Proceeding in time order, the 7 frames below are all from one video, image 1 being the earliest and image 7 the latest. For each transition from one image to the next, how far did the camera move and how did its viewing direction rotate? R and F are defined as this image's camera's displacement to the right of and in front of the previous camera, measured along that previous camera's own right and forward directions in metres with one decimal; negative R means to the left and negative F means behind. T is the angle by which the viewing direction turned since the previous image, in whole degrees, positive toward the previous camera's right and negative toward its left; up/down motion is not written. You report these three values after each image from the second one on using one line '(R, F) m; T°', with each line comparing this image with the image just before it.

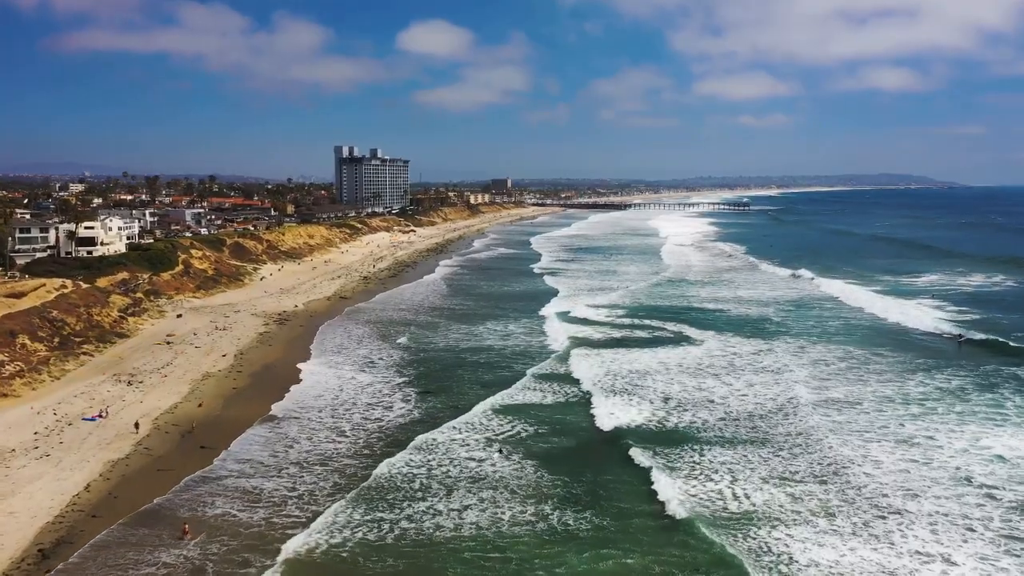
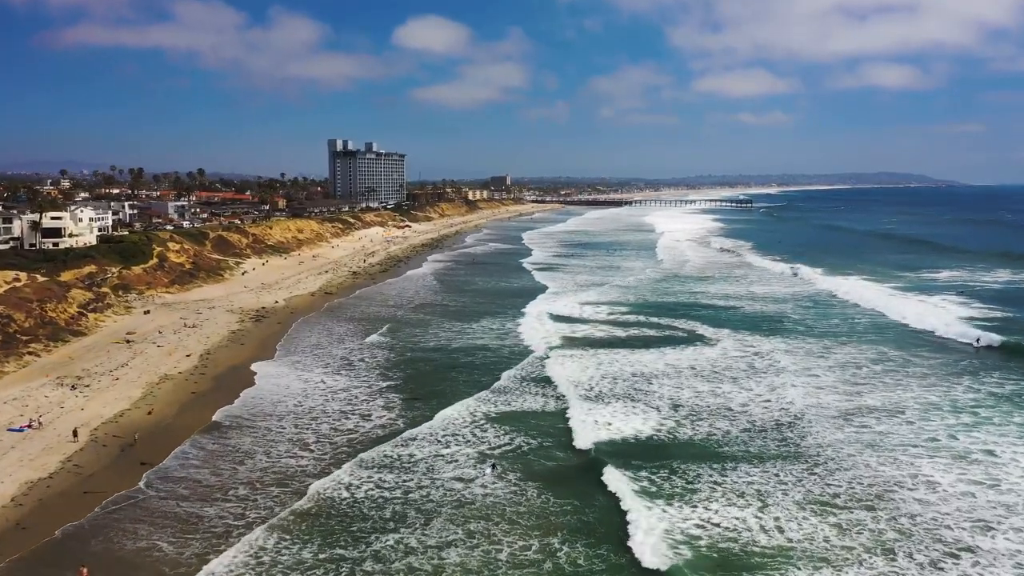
(+0.1, +2.2) m; 0°
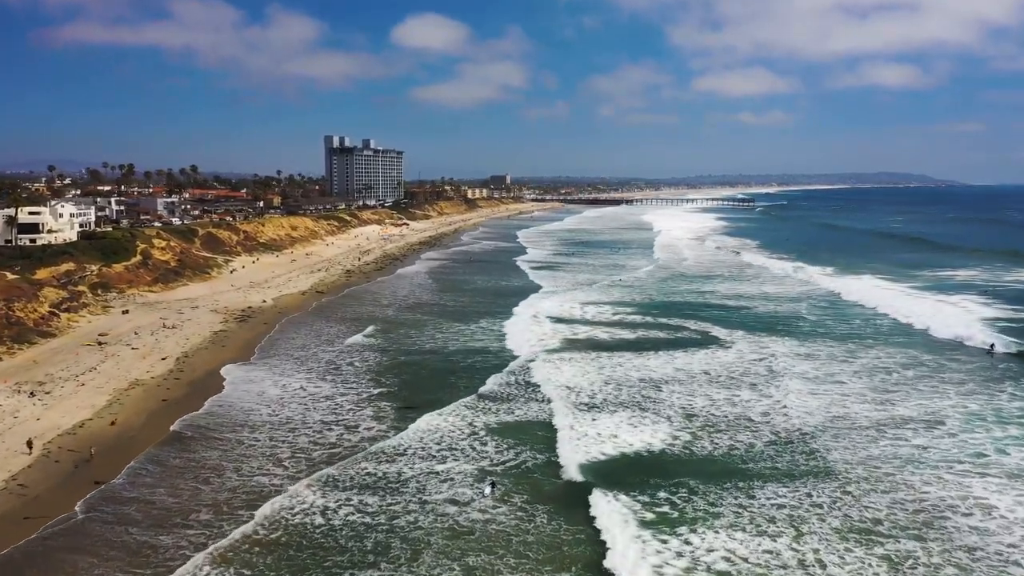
(0.0, +1.5) m; 0°
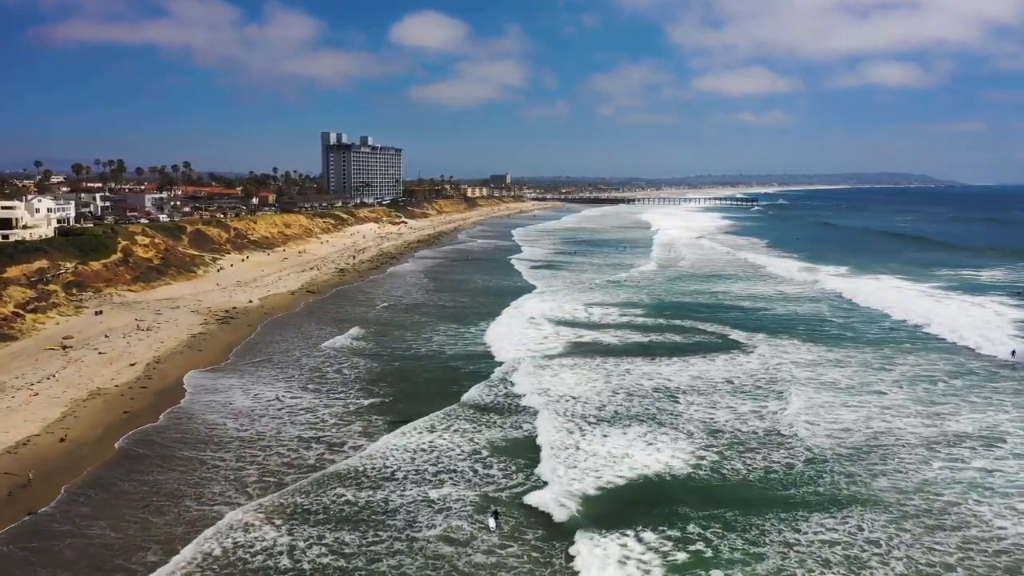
(-0.1, +1.7) m; 0°
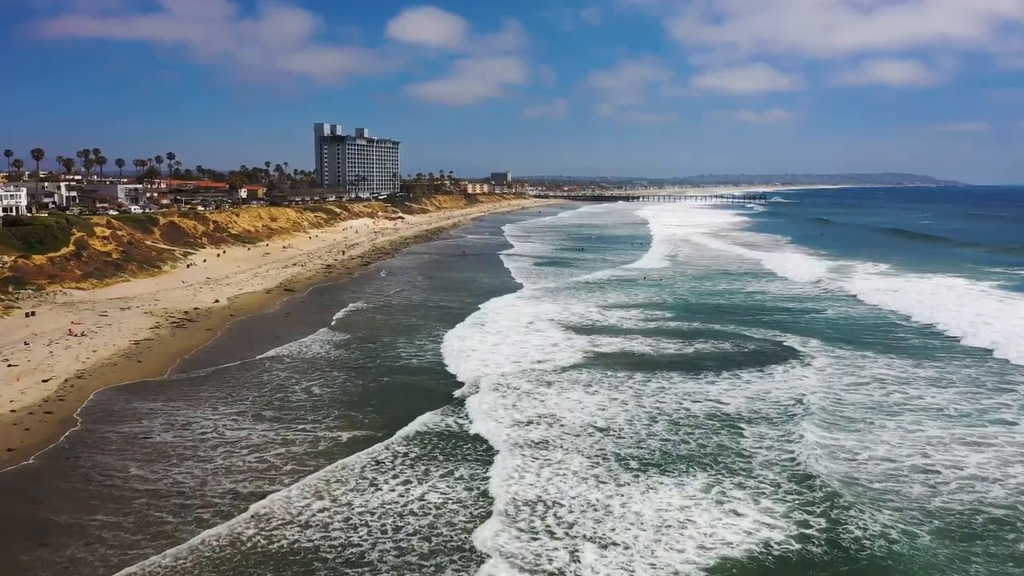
(-0.3, +3.7) m; 0°
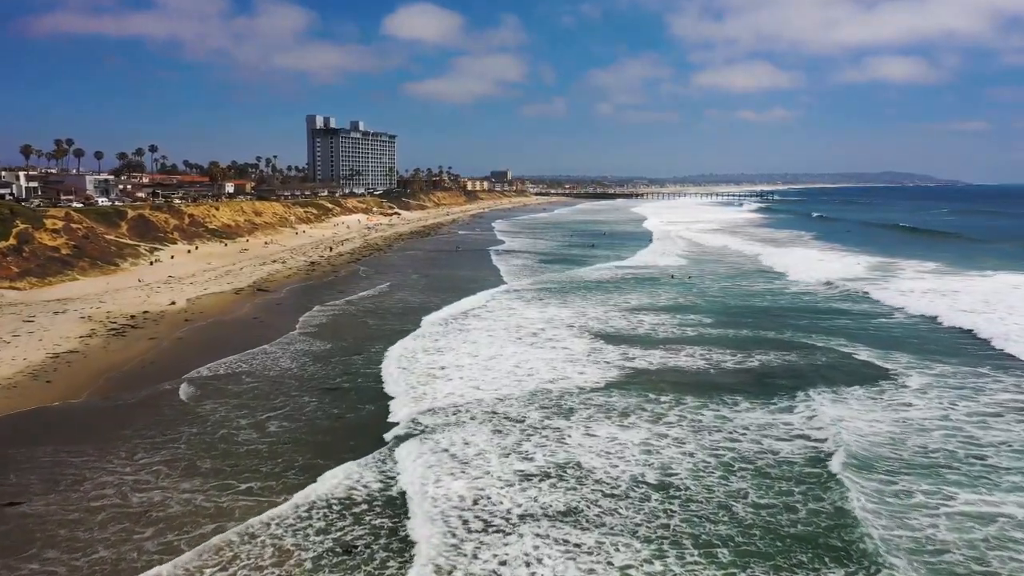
(-0.3, +3.6) m; 0°
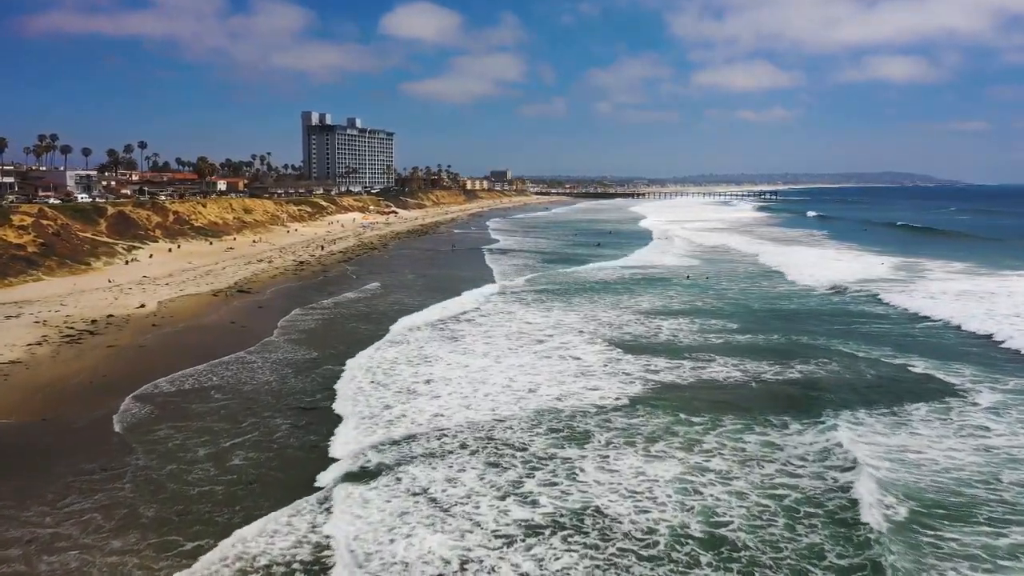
(-0.1, +1.9) m; 0°
